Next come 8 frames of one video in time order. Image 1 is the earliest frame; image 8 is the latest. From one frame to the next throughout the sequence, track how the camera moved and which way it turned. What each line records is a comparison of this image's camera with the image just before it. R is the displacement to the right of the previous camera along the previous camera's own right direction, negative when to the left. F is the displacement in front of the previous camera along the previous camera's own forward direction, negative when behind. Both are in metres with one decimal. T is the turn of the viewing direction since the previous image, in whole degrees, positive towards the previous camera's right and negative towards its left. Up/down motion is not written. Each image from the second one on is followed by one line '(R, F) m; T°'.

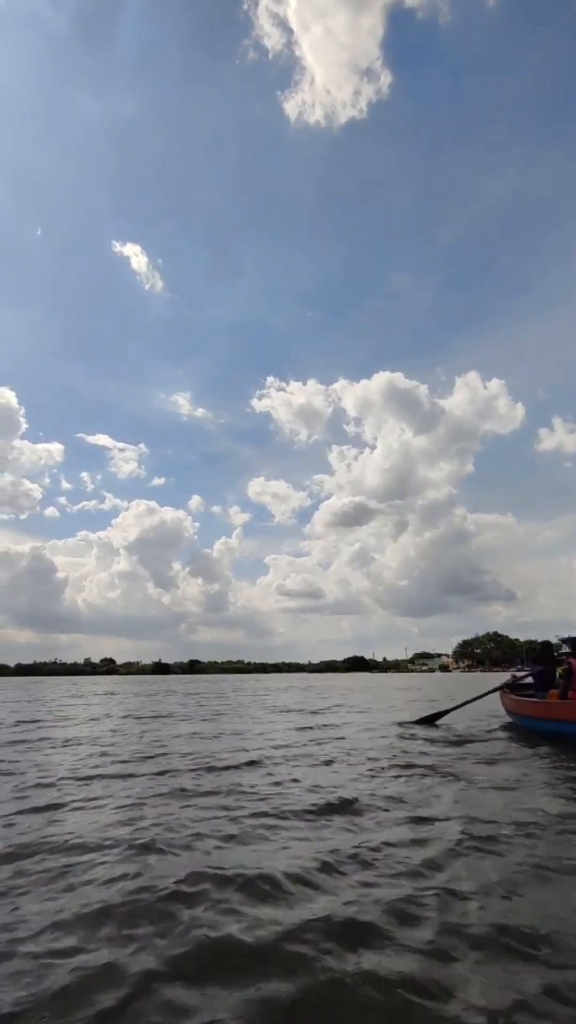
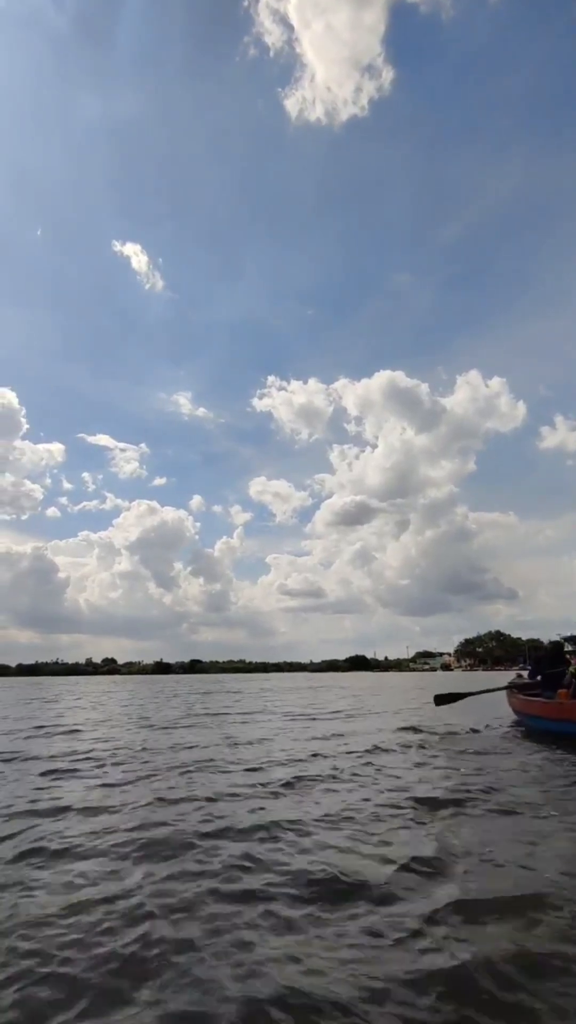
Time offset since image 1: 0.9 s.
(-0.1, +0.3) m; 0°
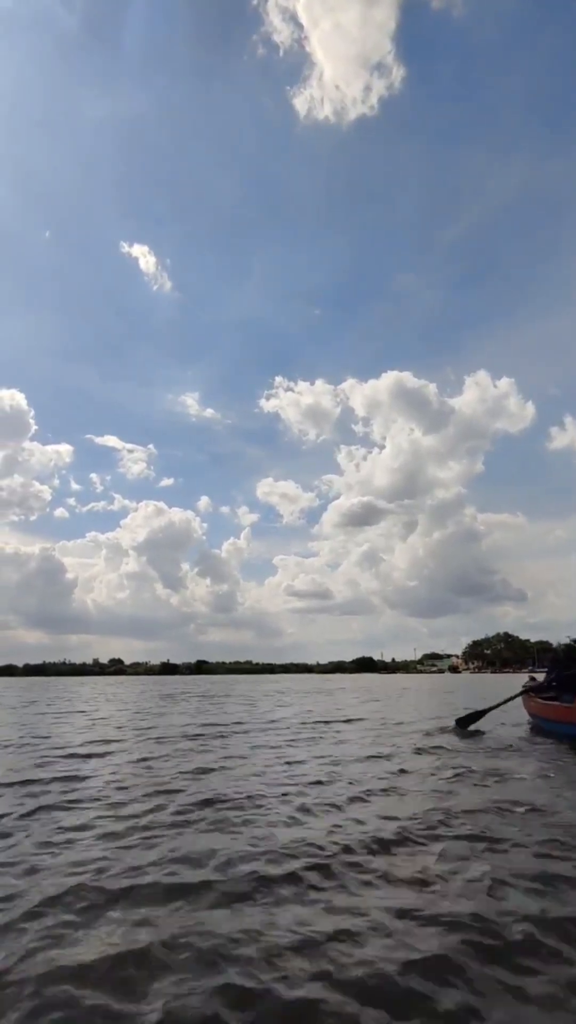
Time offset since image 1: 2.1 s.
(-0.2, +0.6) m; -1°
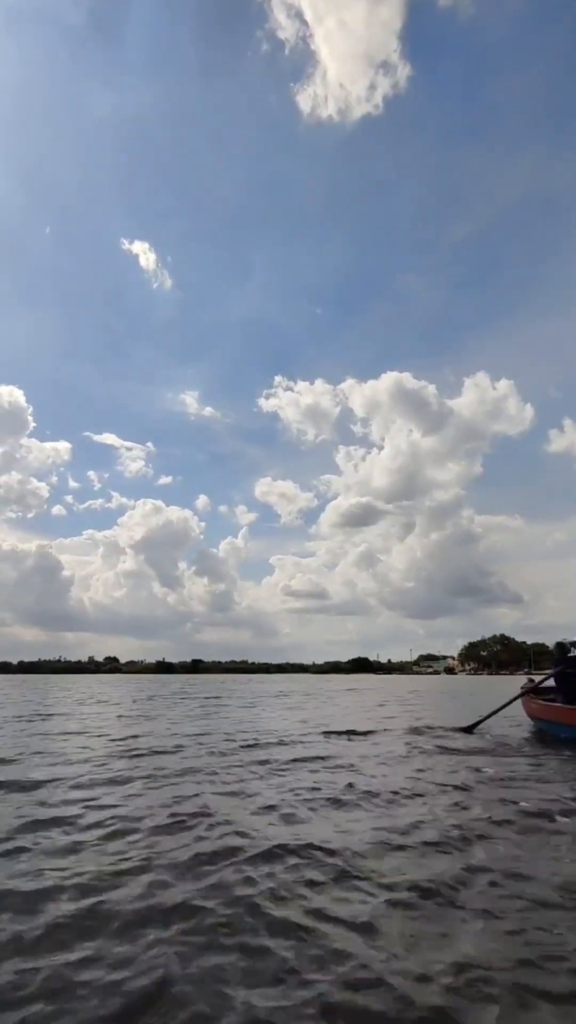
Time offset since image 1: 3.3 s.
(-0.3, +0.5) m; 0°
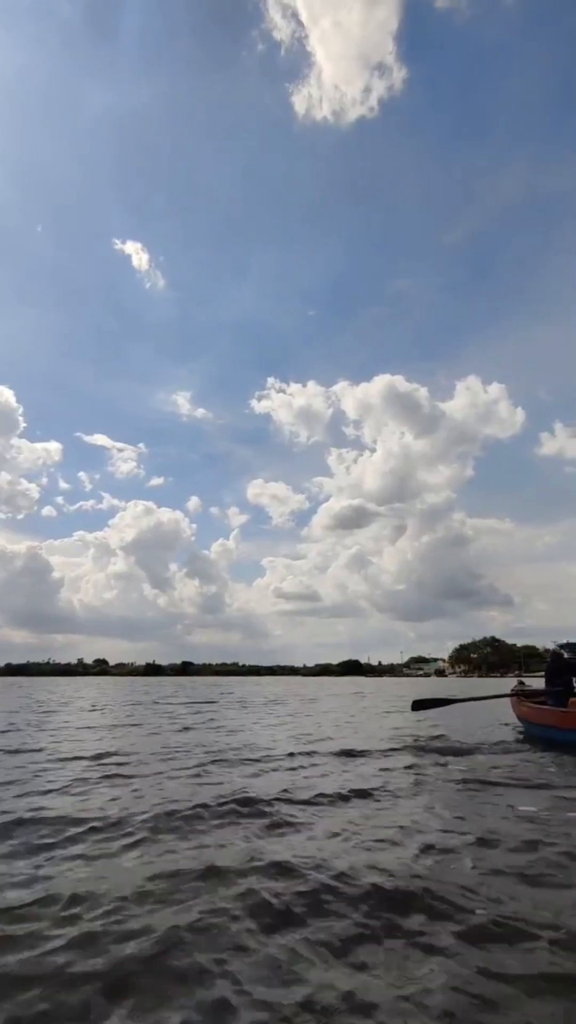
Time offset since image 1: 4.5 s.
(-0.3, +0.5) m; +1°
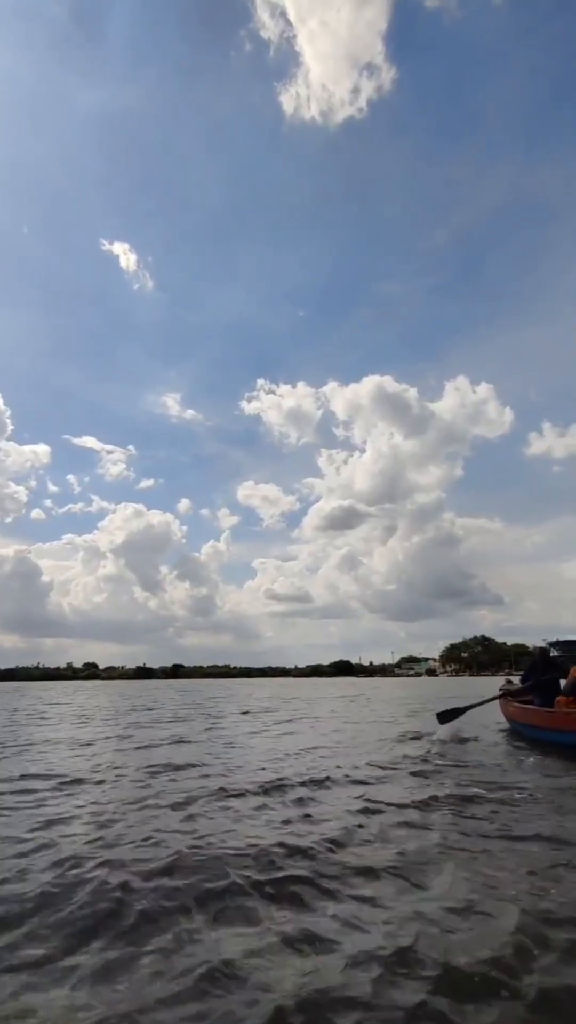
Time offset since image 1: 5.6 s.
(-0.3, +0.5) m; +1°
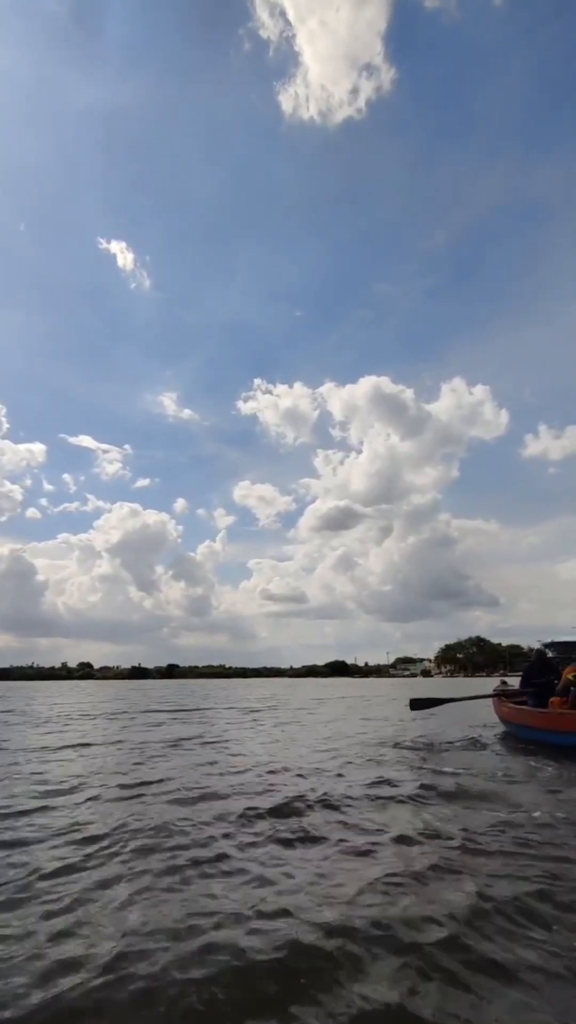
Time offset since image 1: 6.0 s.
(-0.2, +0.2) m; 0°
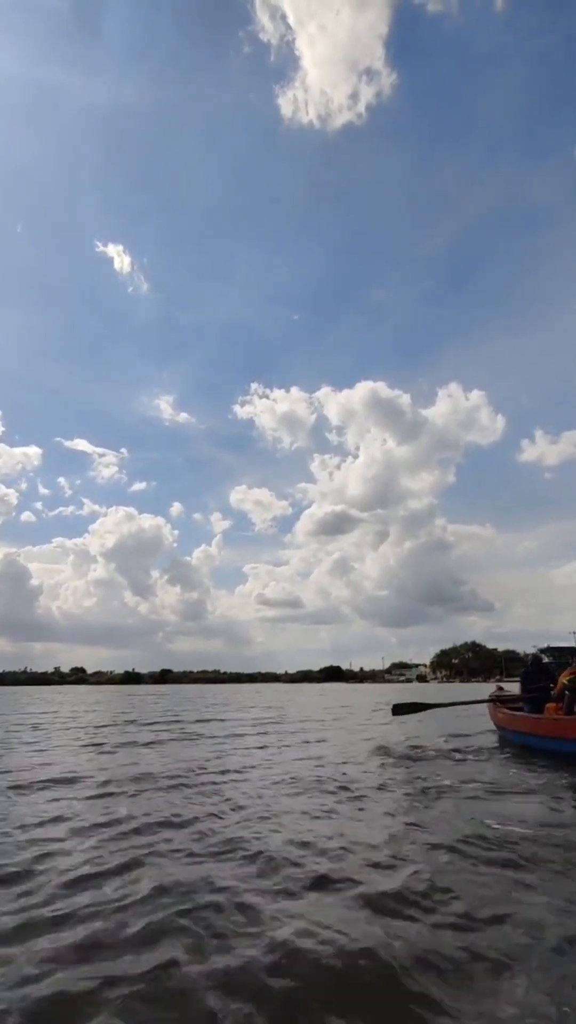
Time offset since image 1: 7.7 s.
(-0.6, +0.7) m; 0°
